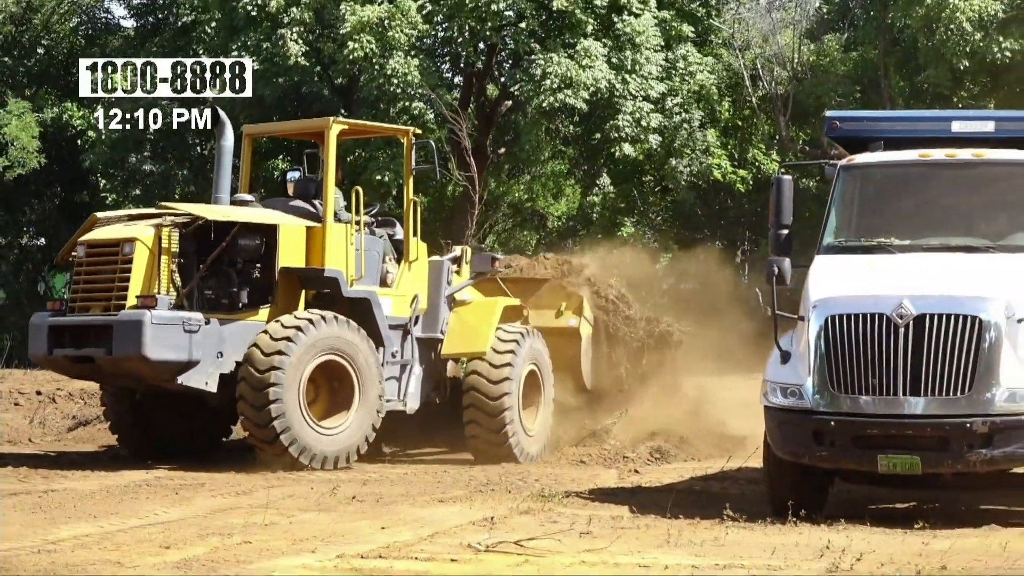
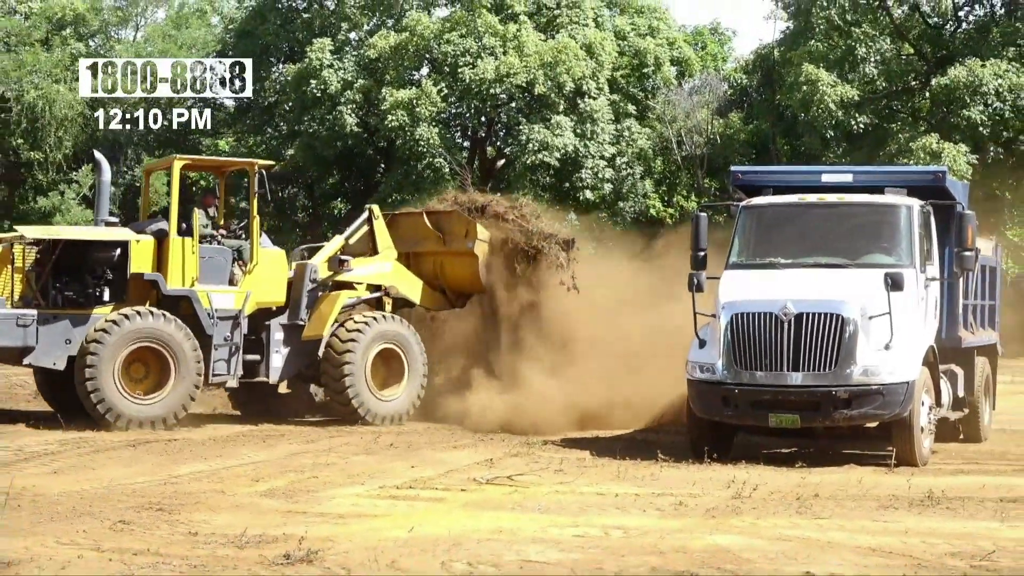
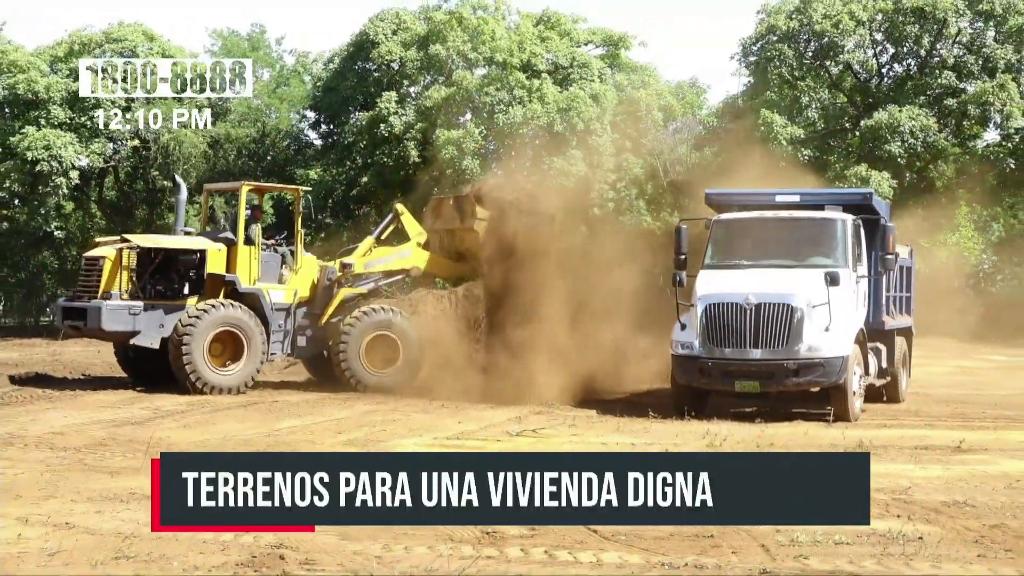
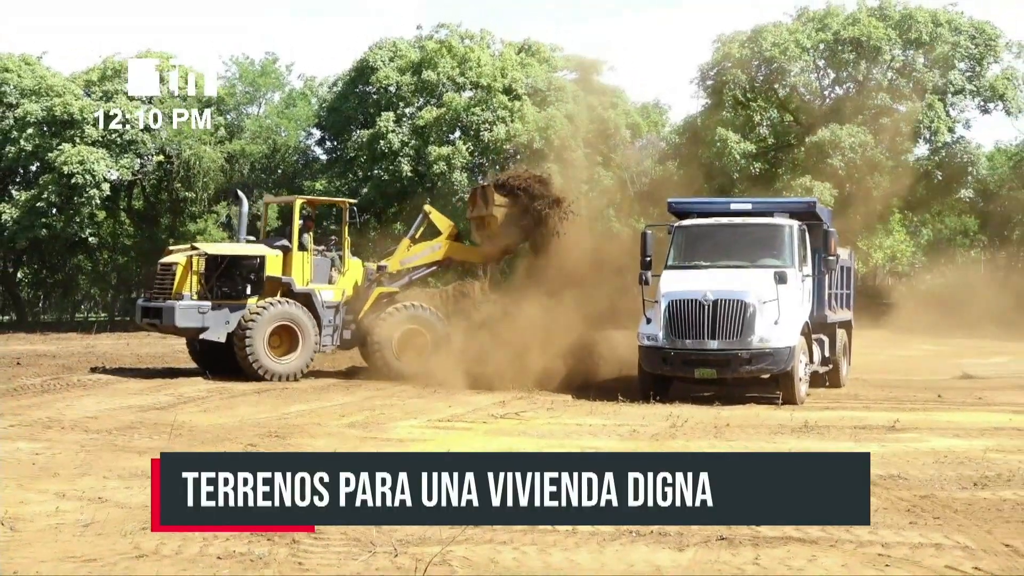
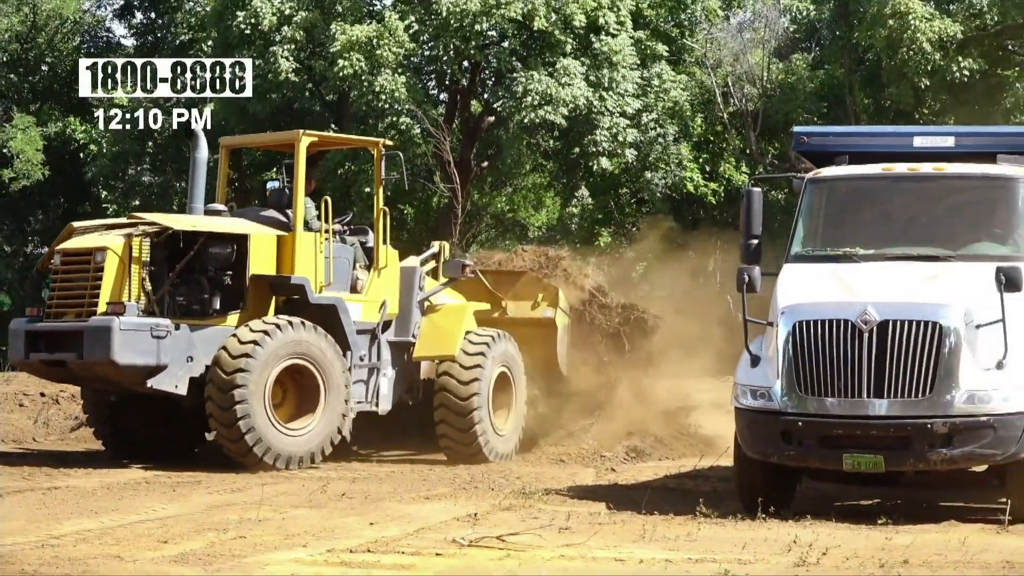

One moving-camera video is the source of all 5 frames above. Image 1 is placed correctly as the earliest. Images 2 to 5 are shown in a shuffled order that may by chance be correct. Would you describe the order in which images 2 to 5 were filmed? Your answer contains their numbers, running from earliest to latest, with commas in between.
5, 2, 3, 4
